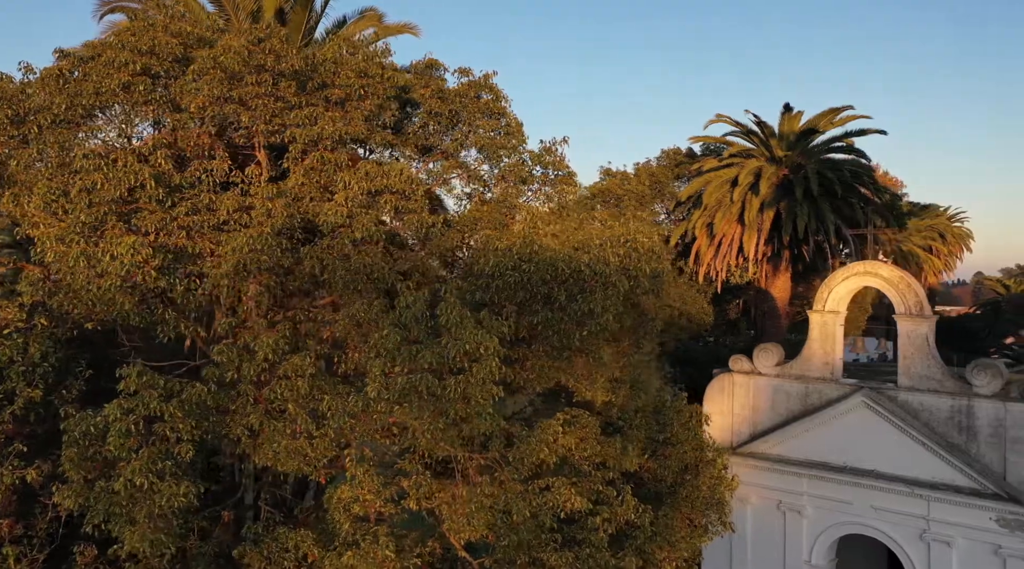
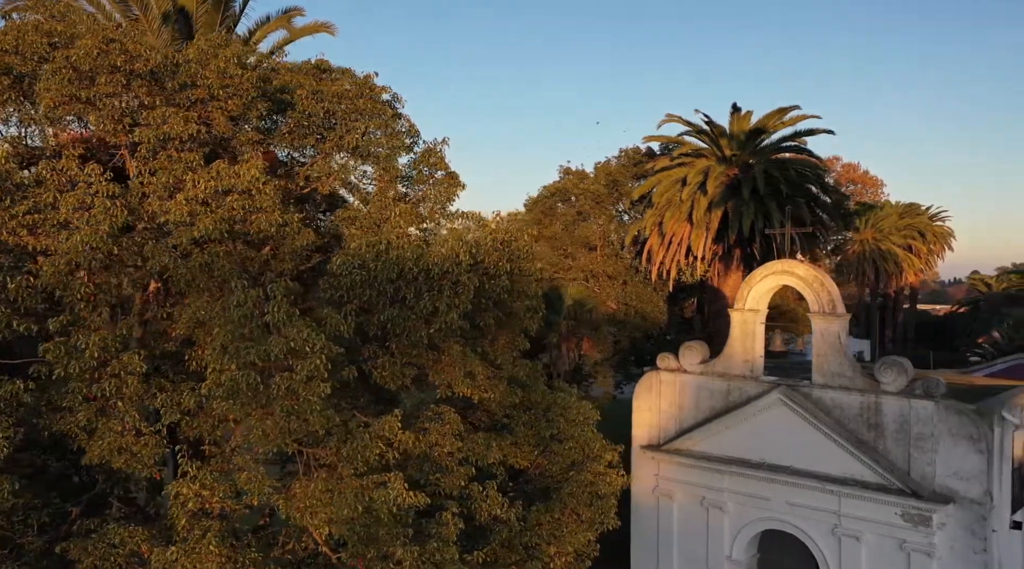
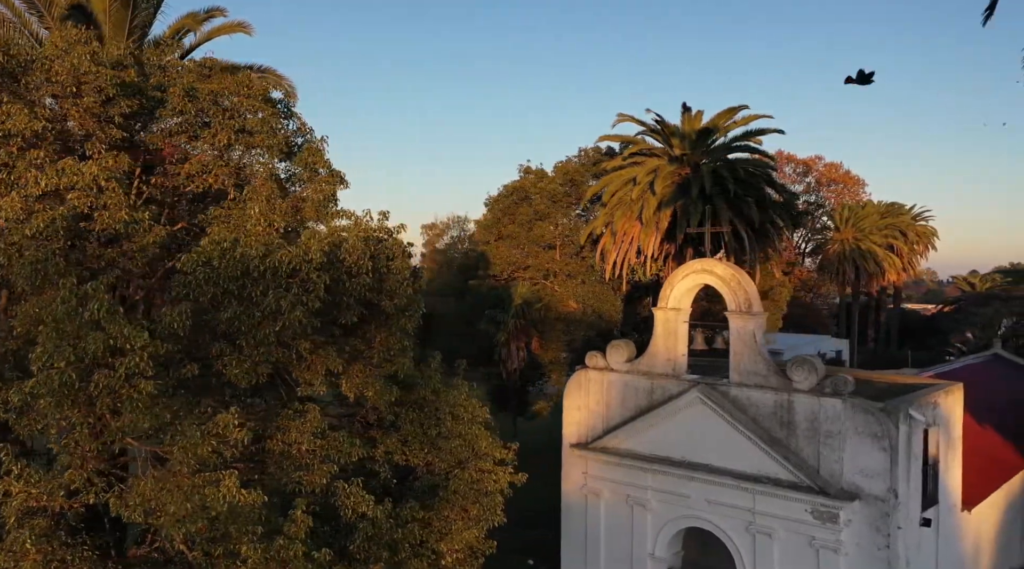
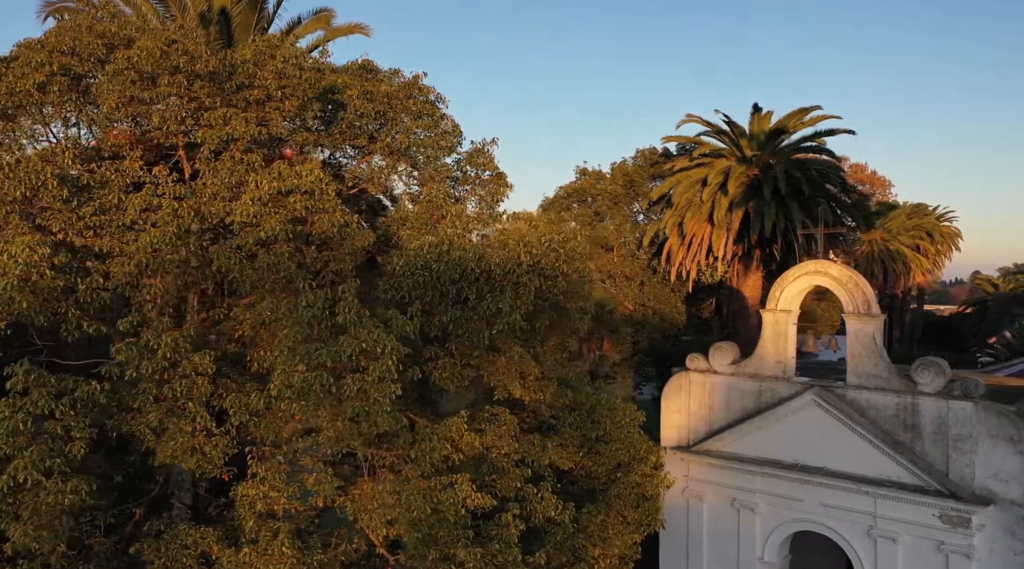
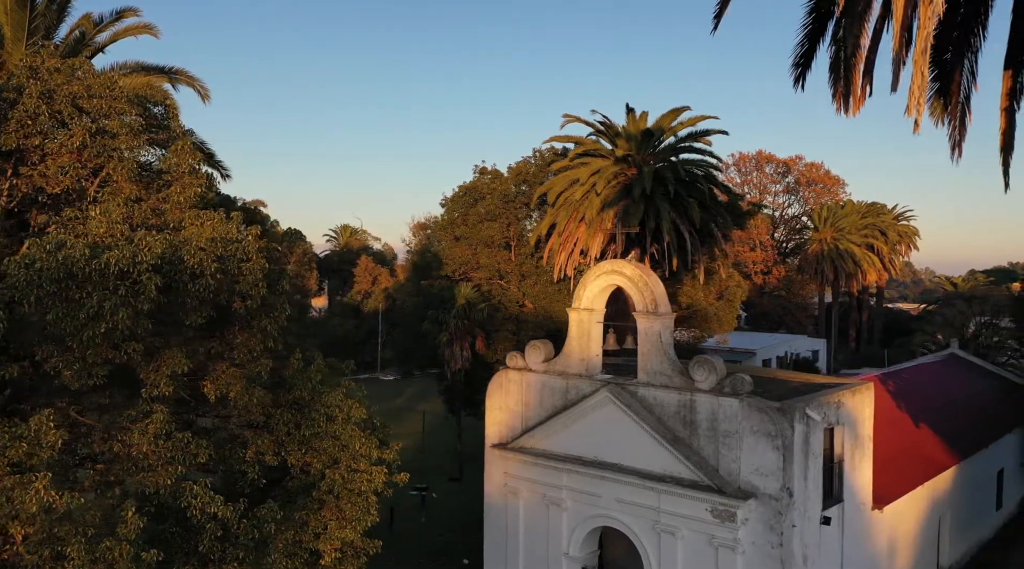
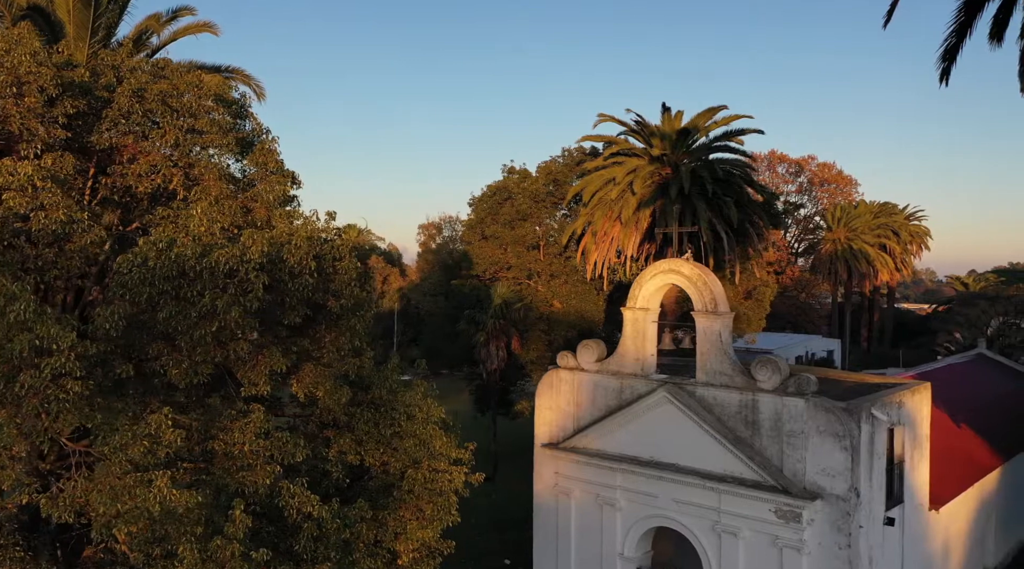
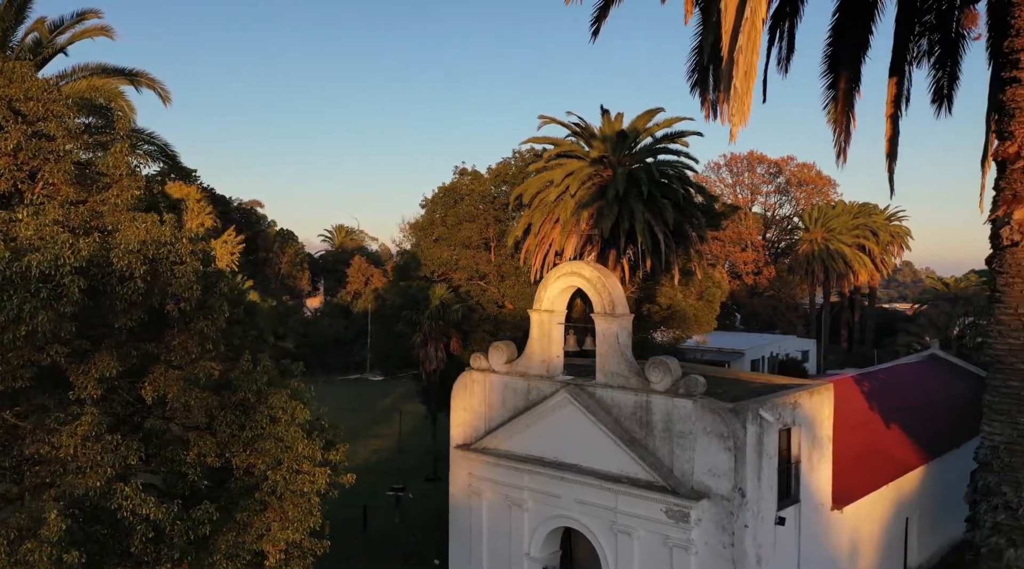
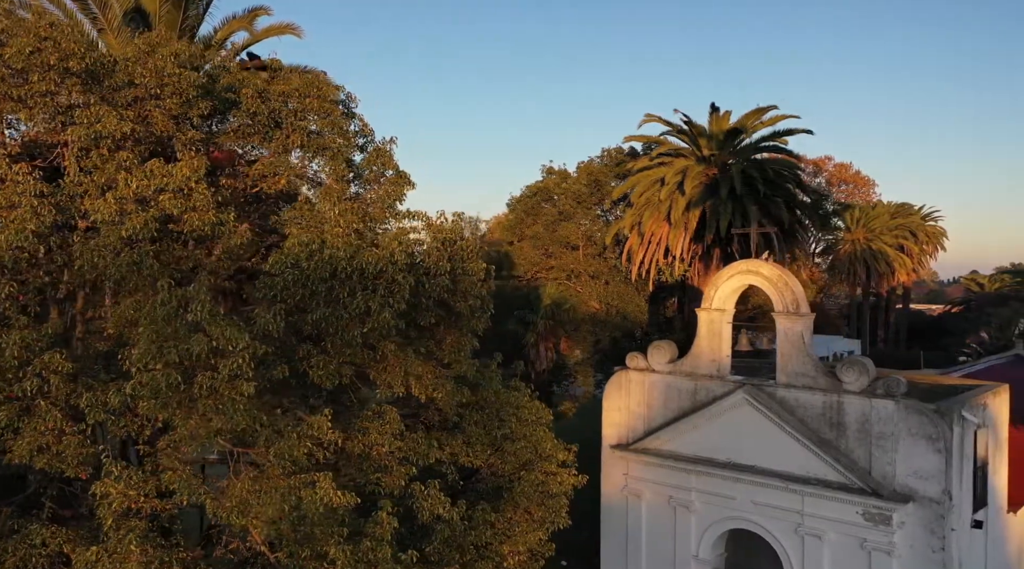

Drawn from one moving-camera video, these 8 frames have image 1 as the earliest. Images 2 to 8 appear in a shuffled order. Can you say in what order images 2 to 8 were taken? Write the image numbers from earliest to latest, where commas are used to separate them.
4, 2, 8, 3, 6, 5, 7
